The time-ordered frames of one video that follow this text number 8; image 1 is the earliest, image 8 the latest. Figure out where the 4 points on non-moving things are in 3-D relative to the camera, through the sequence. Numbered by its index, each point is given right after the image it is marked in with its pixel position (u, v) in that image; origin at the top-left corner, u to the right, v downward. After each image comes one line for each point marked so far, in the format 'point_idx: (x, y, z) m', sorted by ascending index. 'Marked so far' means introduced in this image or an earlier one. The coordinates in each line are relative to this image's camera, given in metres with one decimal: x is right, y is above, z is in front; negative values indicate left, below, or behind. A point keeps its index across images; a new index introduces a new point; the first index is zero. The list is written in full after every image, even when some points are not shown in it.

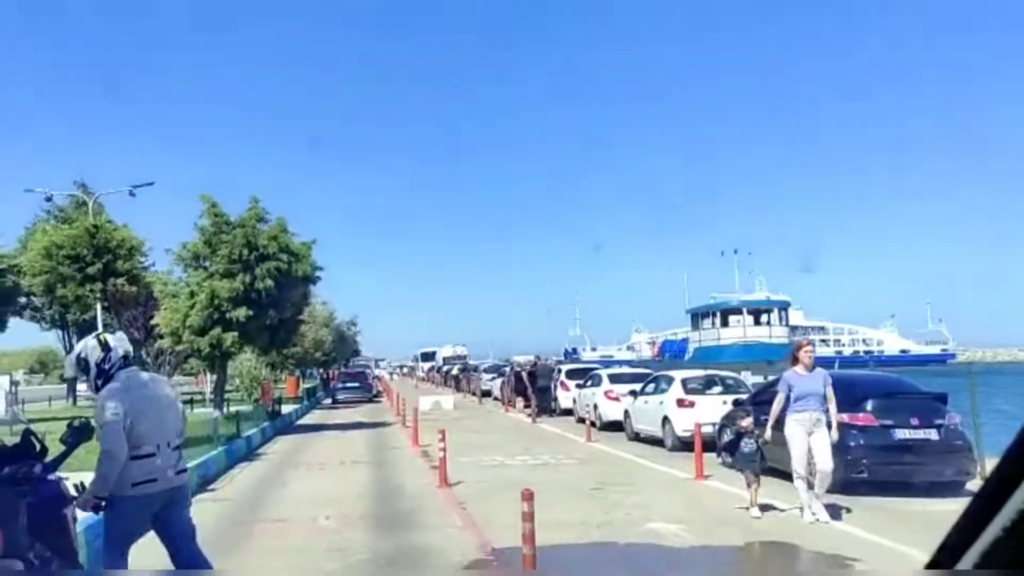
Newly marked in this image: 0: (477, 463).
0: (-0.6, -3.0, +18.9) m
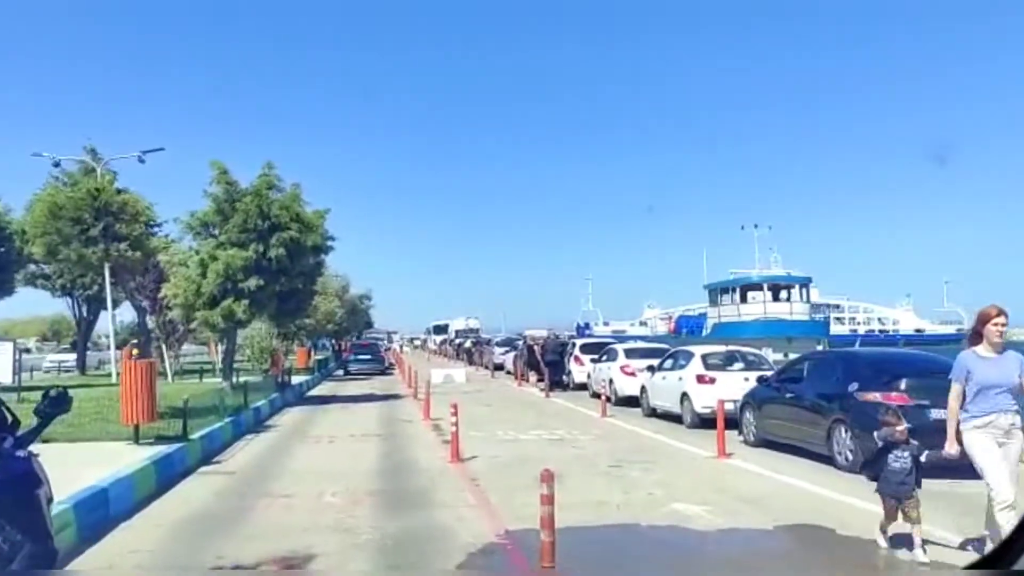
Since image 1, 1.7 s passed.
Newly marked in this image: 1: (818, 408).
0: (-0.4, -2.5, +18.4) m
1: (+4.3, -1.7, +15.8) m
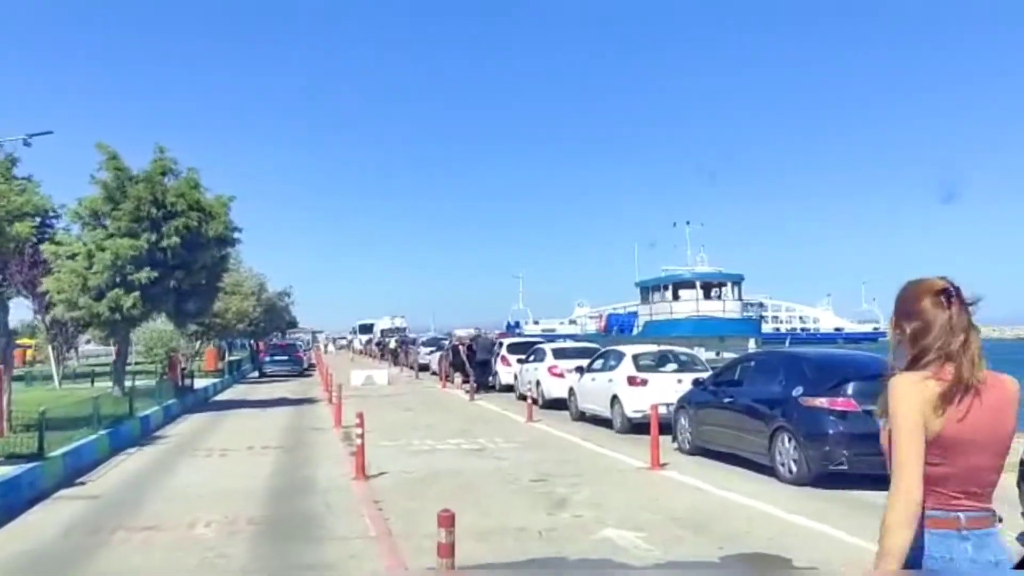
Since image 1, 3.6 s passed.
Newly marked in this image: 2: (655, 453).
0: (-1.7, -2.4, +16.8) m
1: (+3.2, -1.6, +14.5) m
2: (+1.9, -2.2, +14.6) m
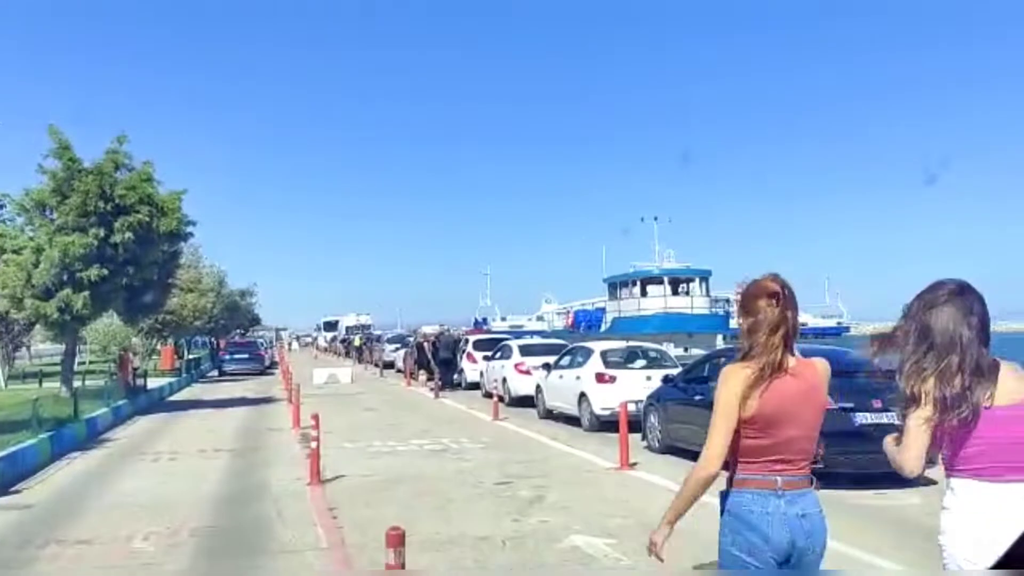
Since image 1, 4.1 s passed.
0: (-2.2, -2.3, +16.1) m
1: (+2.8, -1.6, +13.9) m
2: (+1.4, -2.1, +14.1) m
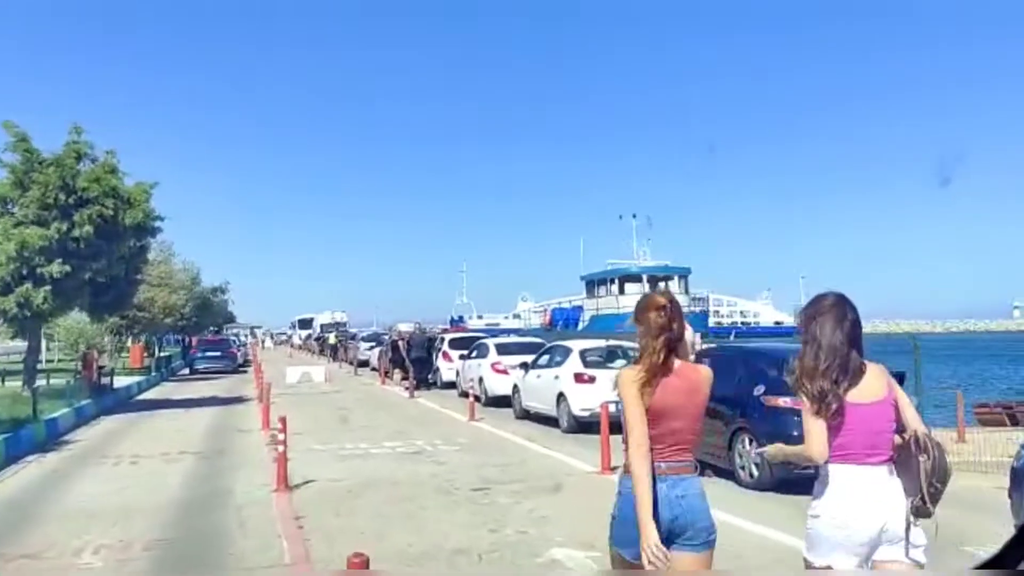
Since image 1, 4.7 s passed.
0: (-2.5, -2.3, +15.5) m
1: (+2.5, -1.5, +13.4) m
2: (+1.1, -2.1, +13.5) m
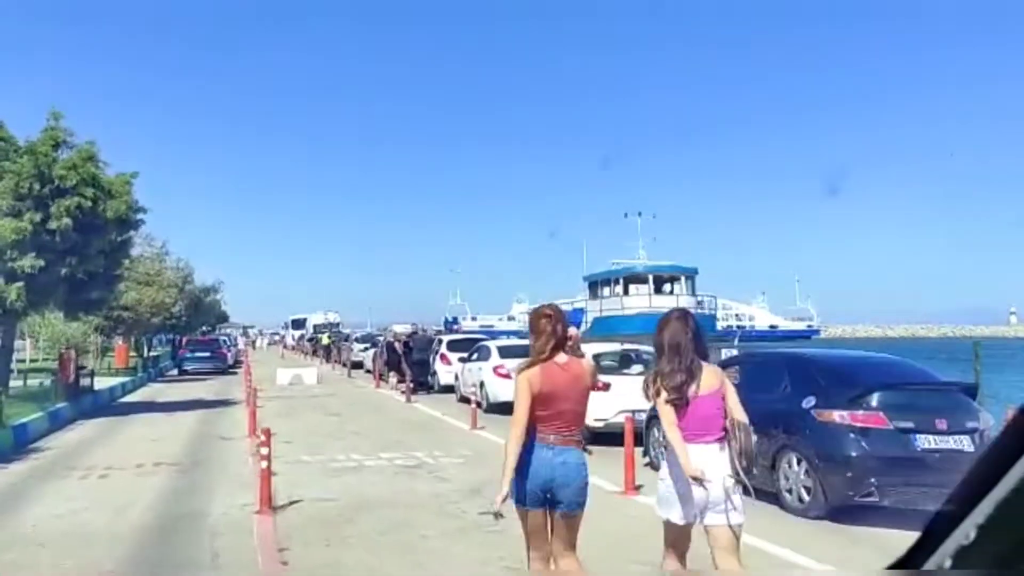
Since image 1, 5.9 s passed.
0: (-2.4, -2.2, +14.1) m
1: (+2.6, -1.5, +12.1) m
2: (+1.3, -2.0, +12.1) m
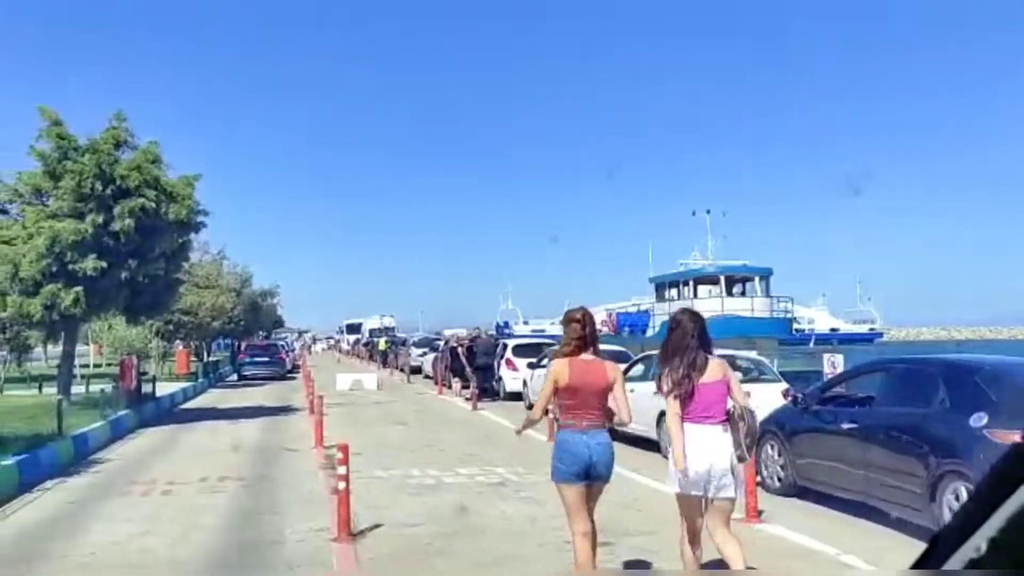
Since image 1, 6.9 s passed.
0: (-1.3, -2.3, +13.0) m
1: (+3.6, -1.5, +10.8) m
2: (+2.3, -2.1, +10.9) m
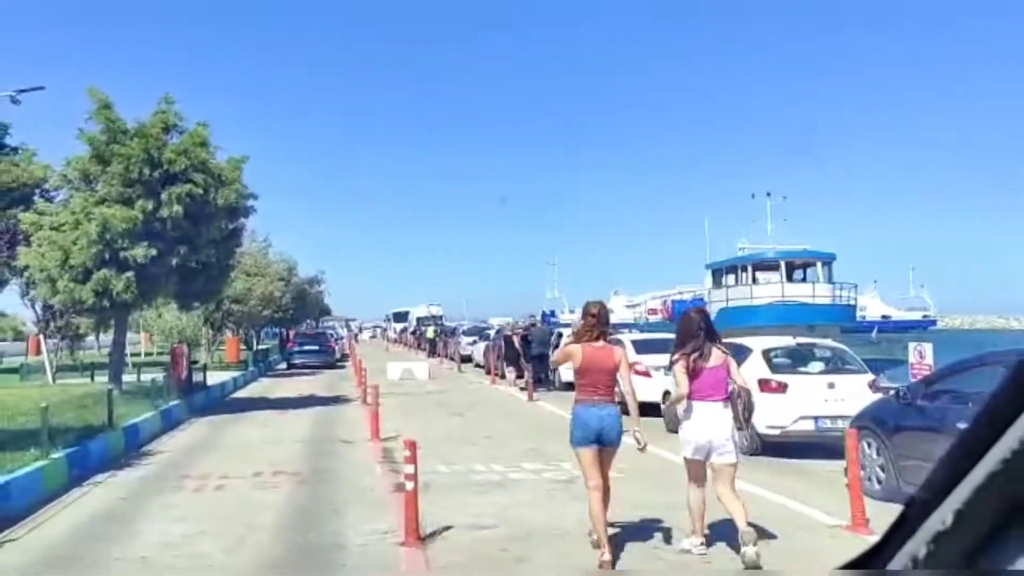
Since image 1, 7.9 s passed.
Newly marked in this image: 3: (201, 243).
0: (-0.5, -2.1, +12.4) m
1: (+4.3, -1.4, +9.9) m
2: (+2.9, -1.9, +10.1) m
3: (-5.5, +0.8, +19.4) m
